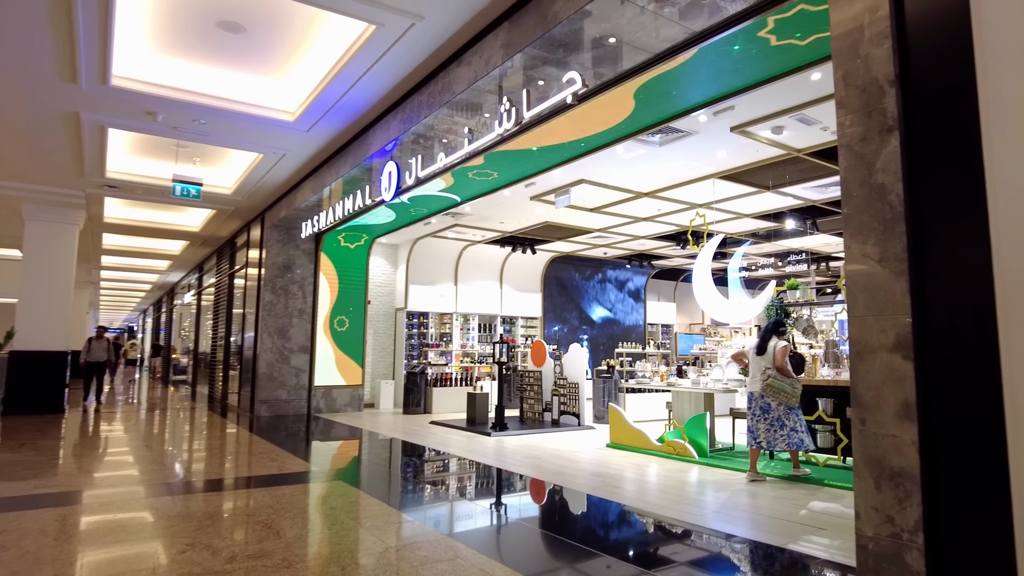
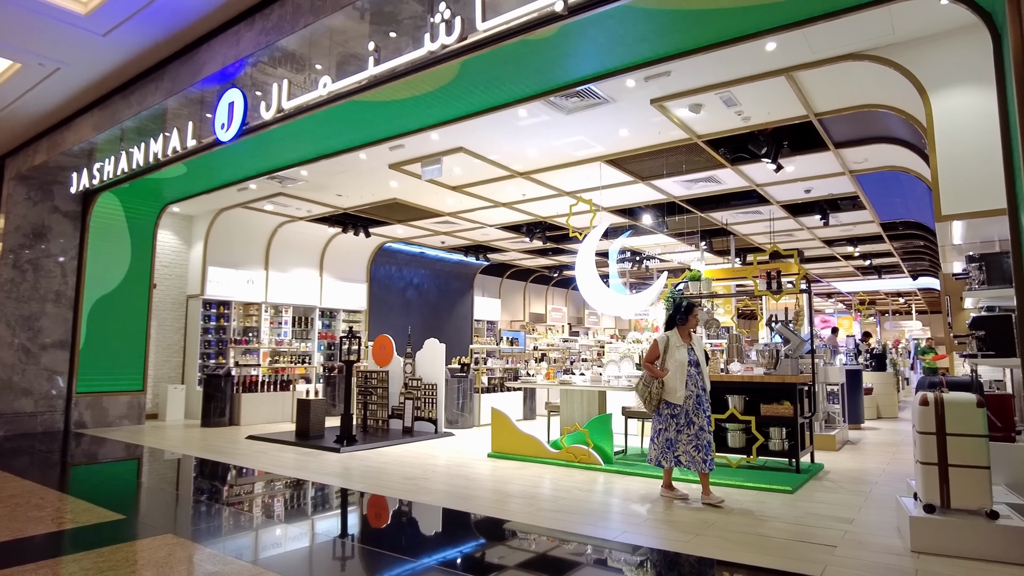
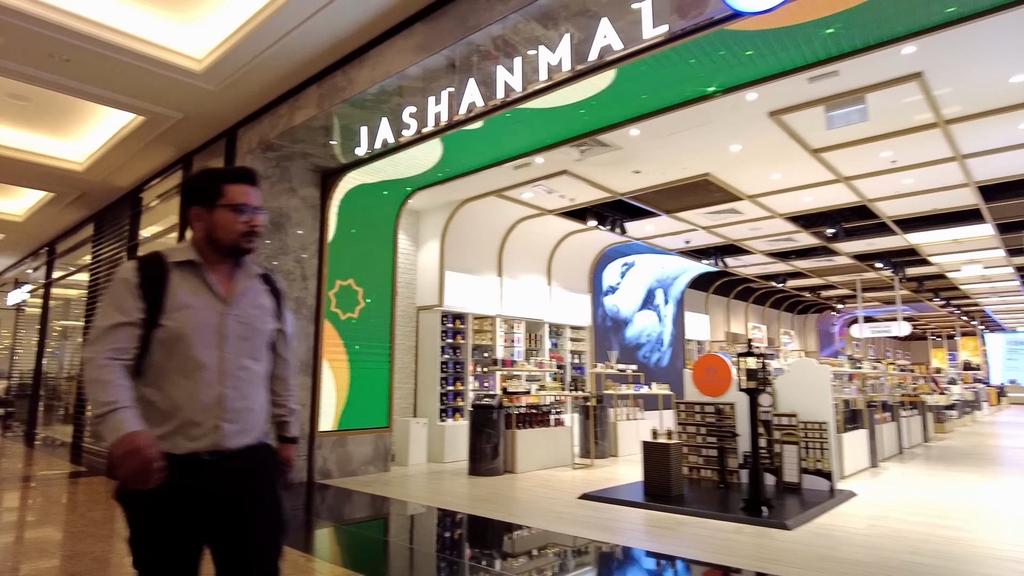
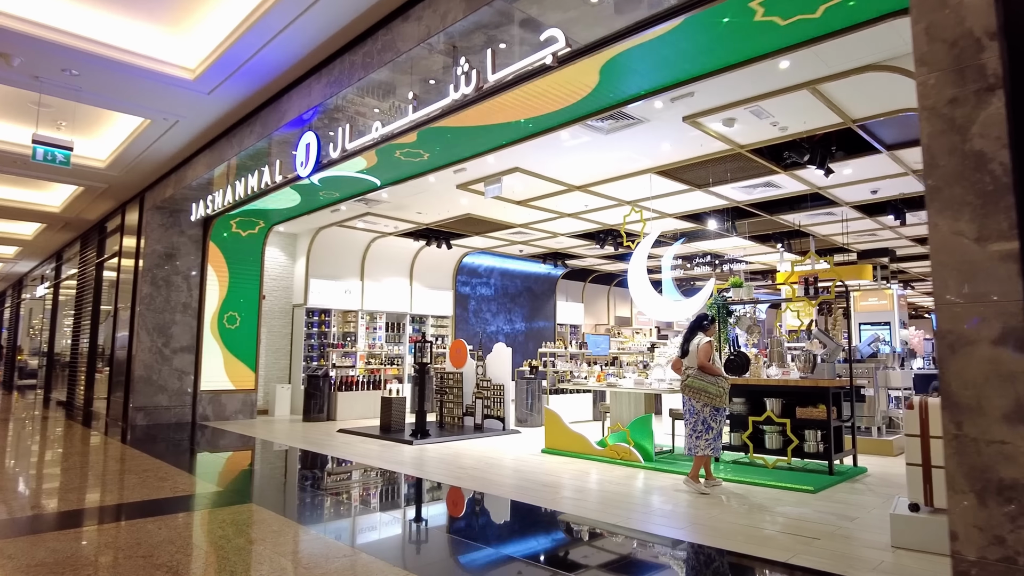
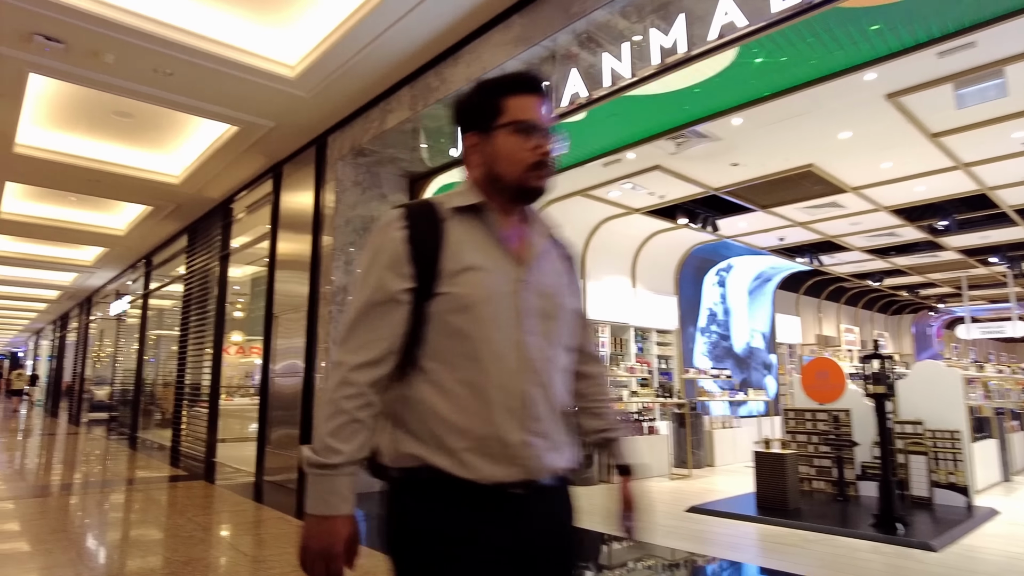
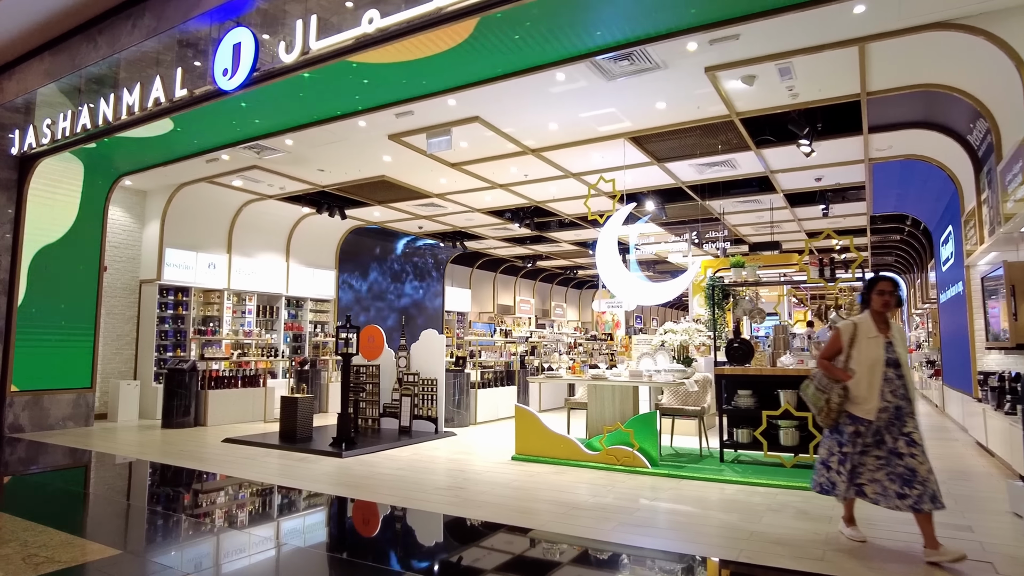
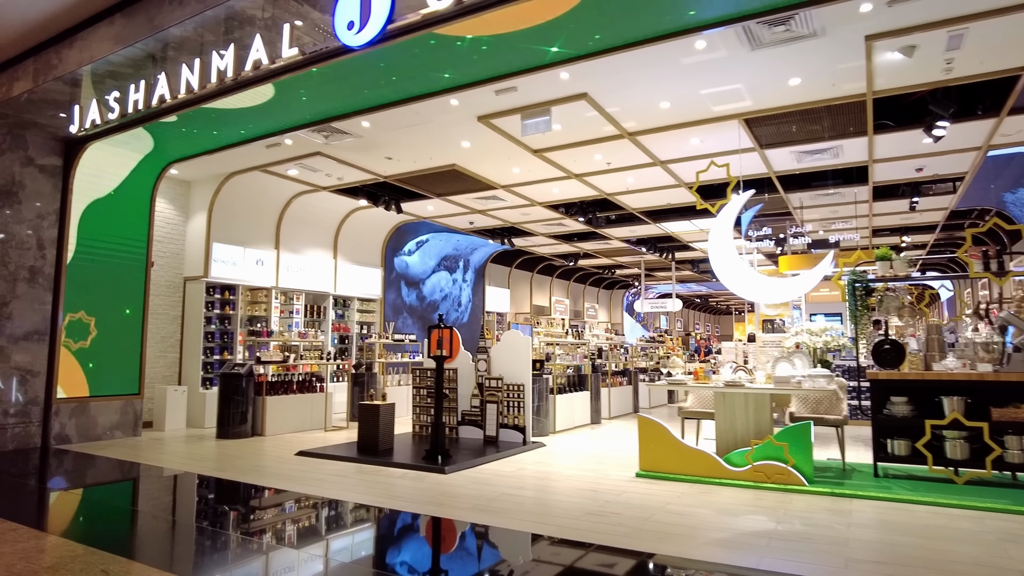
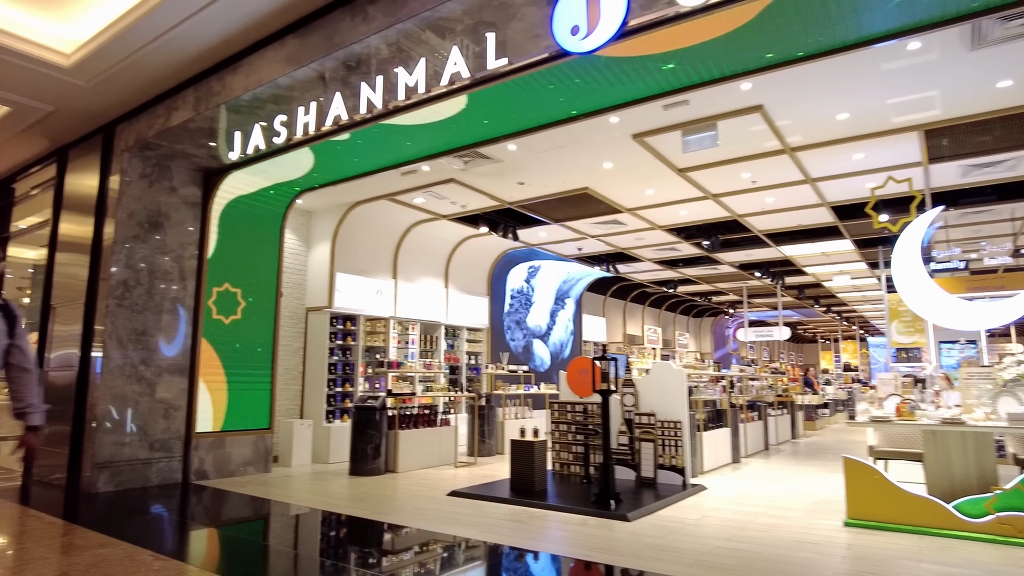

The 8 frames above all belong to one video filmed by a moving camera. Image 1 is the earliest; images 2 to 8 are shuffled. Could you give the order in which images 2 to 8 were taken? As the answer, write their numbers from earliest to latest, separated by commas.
4, 2, 6, 7, 8, 3, 5
